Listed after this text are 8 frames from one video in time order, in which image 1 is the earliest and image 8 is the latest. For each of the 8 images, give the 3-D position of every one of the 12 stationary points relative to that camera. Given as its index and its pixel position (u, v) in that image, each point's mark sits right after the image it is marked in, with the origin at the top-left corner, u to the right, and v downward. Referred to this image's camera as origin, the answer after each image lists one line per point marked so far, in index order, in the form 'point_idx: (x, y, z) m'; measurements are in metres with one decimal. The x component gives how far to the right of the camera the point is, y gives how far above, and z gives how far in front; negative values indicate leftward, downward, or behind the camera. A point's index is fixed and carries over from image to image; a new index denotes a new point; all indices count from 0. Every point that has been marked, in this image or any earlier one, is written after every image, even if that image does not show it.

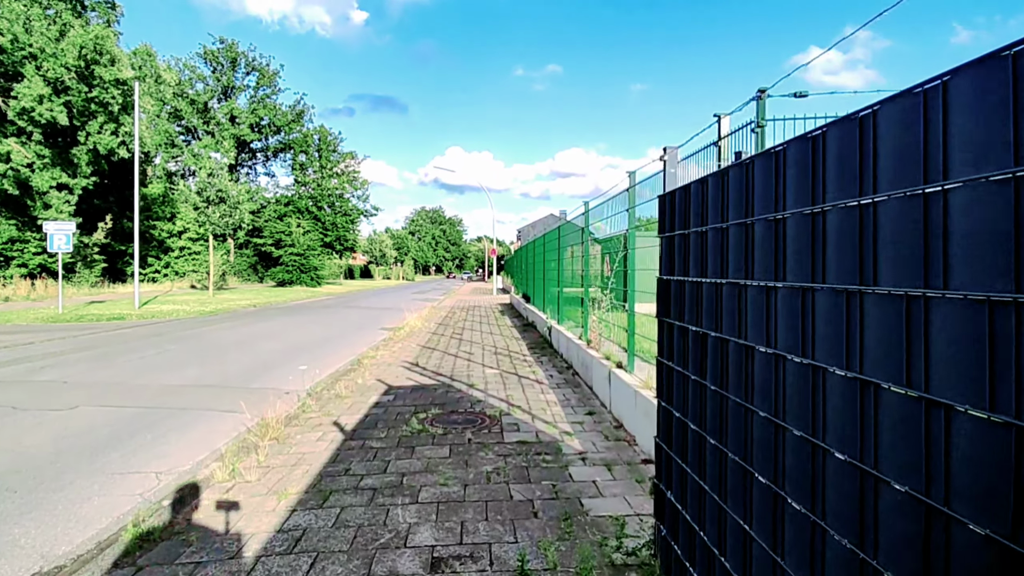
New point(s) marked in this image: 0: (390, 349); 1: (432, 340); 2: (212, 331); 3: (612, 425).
0: (-2.3, -1.2, +11.2) m
1: (-1.7, -1.1, +12.5) m
2: (-7.9, -1.1, +15.7) m
3: (+0.9, -1.3, +5.4) m
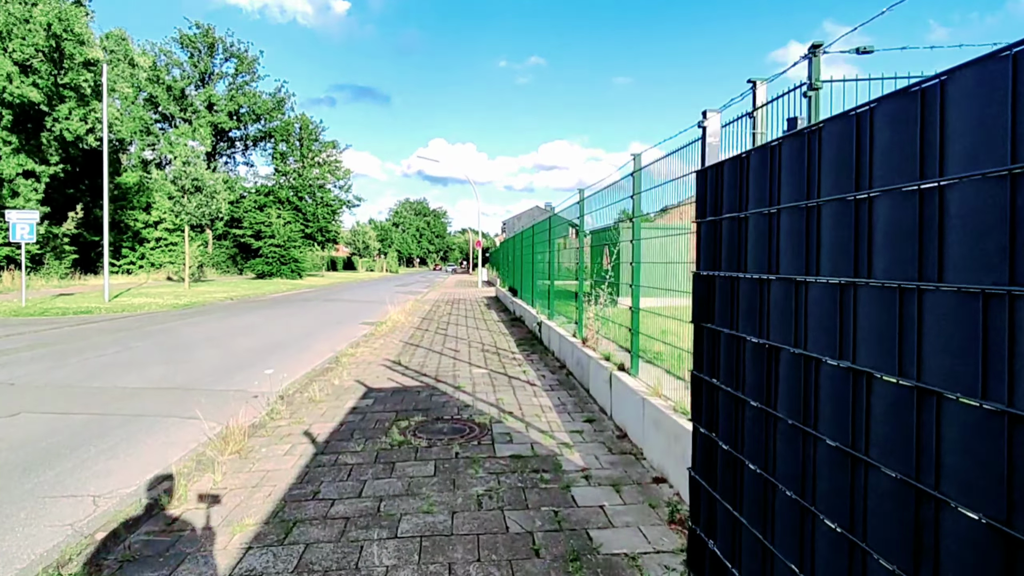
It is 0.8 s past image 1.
0: (-2.5, -1.0, +10.6) m
1: (-1.9, -1.0, +11.9) m
2: (-8.3, -1.0, +15.0) m
3: (+0.9, -1.2, +4.9) m
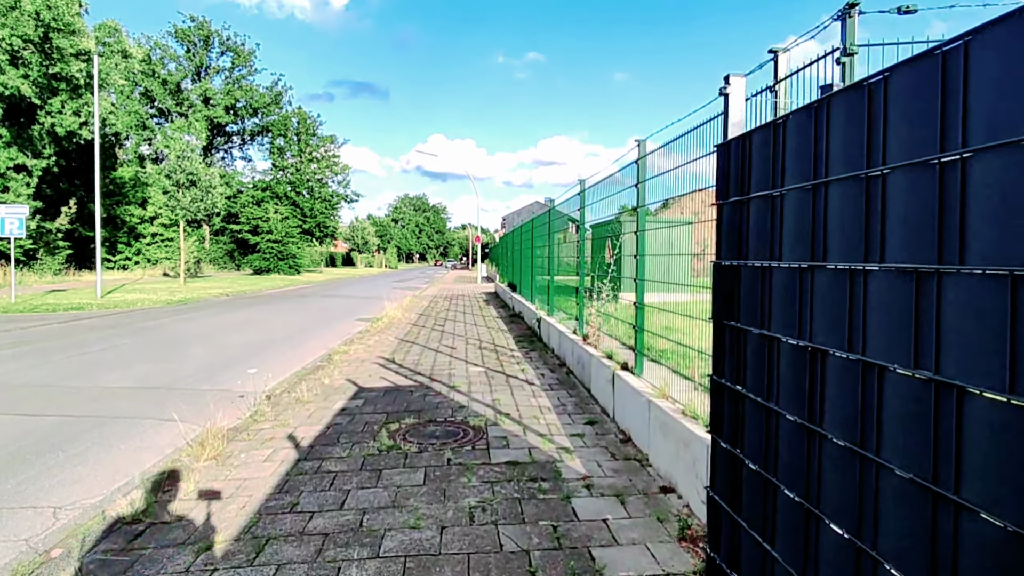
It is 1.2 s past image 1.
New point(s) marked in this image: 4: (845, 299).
0: (-2.6, -1.0, +10.3) m
1: (-2.0, -0.9, +11.6) m
2: (-8.3, -0.8, +14.7) m
3: (+0.8, -1.2, +4.6) m
4: (+0.8, 0.0, +1.5) m
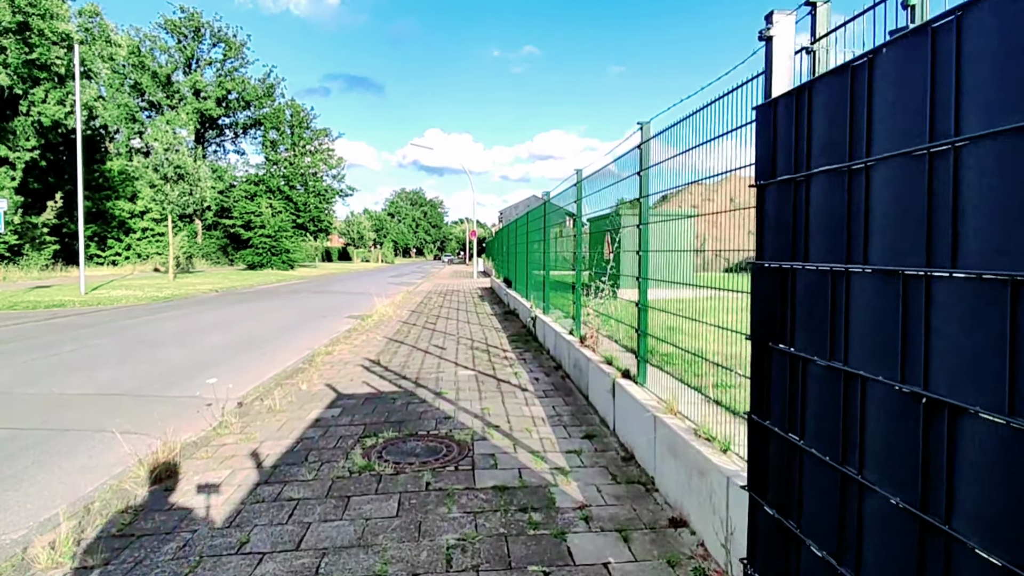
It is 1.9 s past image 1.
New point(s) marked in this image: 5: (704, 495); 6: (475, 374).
0: (-2.7, -0.9, +9.8) m
1: (-2.1, -0.8, +11.1) m
2: (-8.4, -0.8, +14.1) m
3: (+0.8, -1.2, +4.1) m
4: (+0.8, -0.1, +1.0) m
5: (+0.9, -1.0, +2.9) m
6: (-0.4, -1.0, +6.9) m
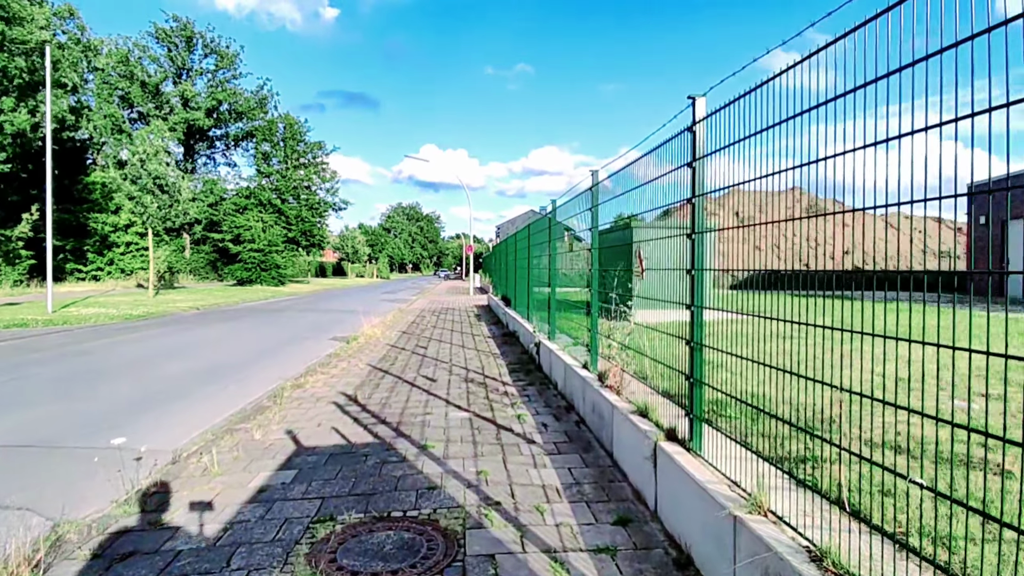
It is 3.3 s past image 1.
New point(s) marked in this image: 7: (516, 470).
0: (-2.7, -1.2, +8.6) m
1: (-2.1, -1.2, +9.9) m
2: (-8.5, -1.2, +12.9) m
3: (+0.8, -1.3, +2.9) m
4: (+0.8, -0.1, -0.2) m
5: (+1.0, -1.1, +1.7) m
6: (-0.4, -1.2, +5.7) m
7: (0.0, -1.3, +4.2) m
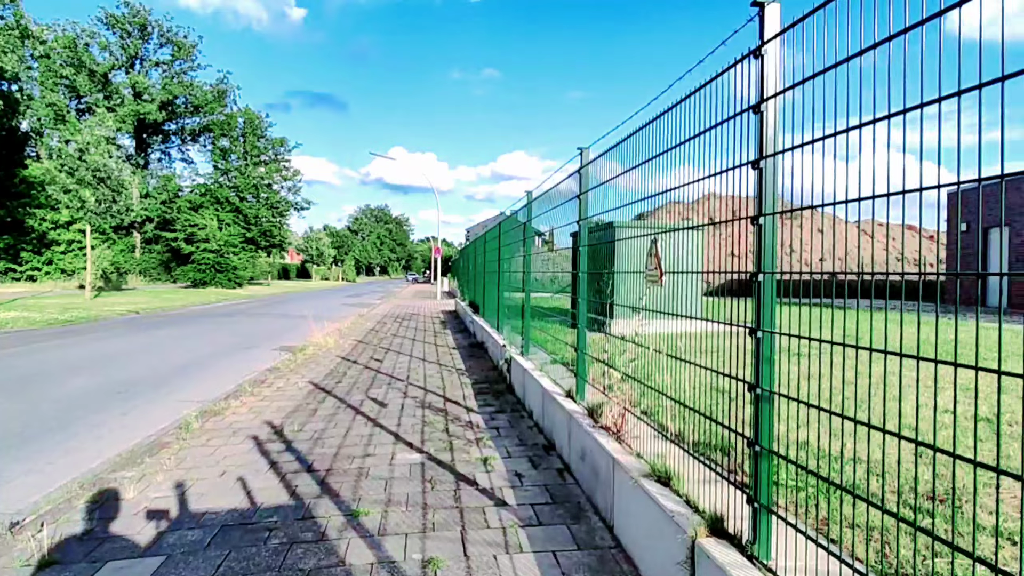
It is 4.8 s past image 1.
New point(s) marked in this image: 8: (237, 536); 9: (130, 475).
0: (-3.1, -1.3, +7.2) m
1: (-2.6, -1.2, +8.5) m
2: (-9.1, -1.2, +11.2) m
3: (+0.7, -1.4, +1.7) m
4: (+0.9, -0.2, -1.4) m
5: (+0.9, -1.2, +0.5) m
6: (-0.7, -1.3, +4.4) m
7: (-0.2, -1.3, +3.0) m
8: (-1.5, -1.3, +3.2) m
9: (-2.8, -1.4, +4.4) m
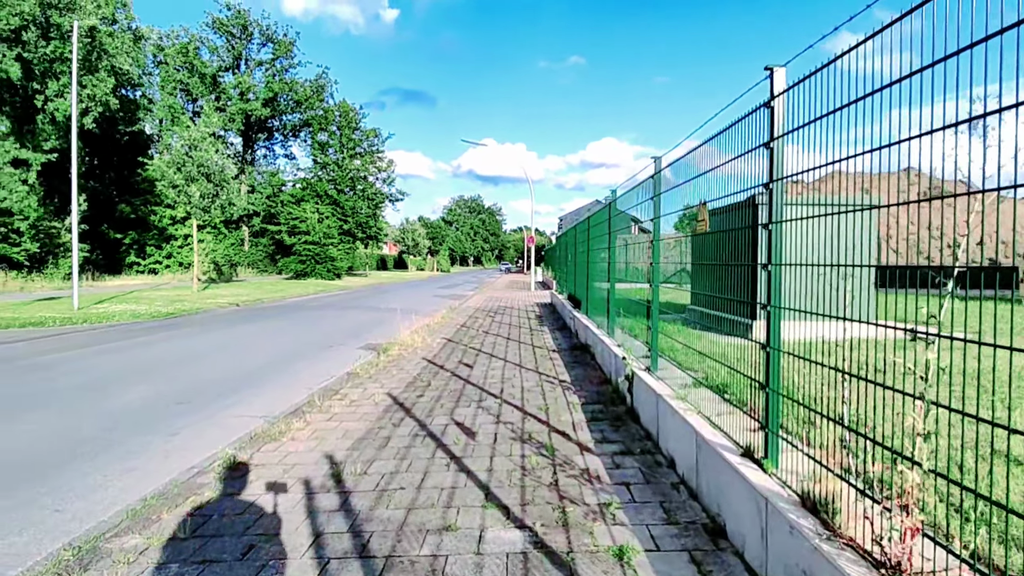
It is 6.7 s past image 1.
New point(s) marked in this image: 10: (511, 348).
0: (-1.9, -1.2, +6.1) m
1: (-1.2, -1.2, +7.3) m
2: (-7.2, -1.1, +10.9) m
3: (+1.0, -1.4, +0.1) m
4: (+0.7, -0.3, -3.0) m
5: (+1.0, -1.3, -1.2) m
6: (0.0, -1.3, +3.0) m
7: (+0.3, -1.4, +1.4) m
8: (-0.9, -1.4, +1.9) m
9: (-2.0, -1.4, +3.2) m
10: (0.0, -1.0, +10.3) m
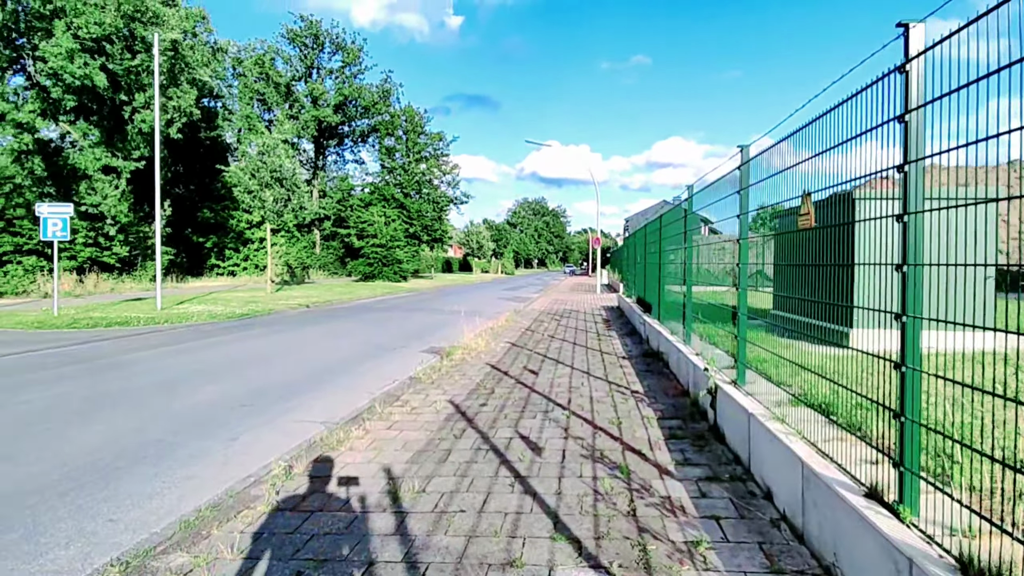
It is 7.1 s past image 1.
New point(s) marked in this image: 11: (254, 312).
0: (-1.2, -1.3, +5.9) m
1: (-0.4, -1.2, +7.0) m
2: (-6.0, -1.1, +11.3) m
3: (+1.0, -1.4, -0.4) m
4: (+0.3, -0.3, -3.5) m
5: (+0.9, -1.3, -1.7) m
6: (+0.4, -1.3, +2.6) m
7: (+0.5, -1.4, +1.0) m
8: (-0.7, -1.4, +1.6) m
9: (-1.7, -1.4, +3.0) m
10: (+1.1, -1.1, +9.8) m
11: (-8.3, -0.8, +19.0) m
